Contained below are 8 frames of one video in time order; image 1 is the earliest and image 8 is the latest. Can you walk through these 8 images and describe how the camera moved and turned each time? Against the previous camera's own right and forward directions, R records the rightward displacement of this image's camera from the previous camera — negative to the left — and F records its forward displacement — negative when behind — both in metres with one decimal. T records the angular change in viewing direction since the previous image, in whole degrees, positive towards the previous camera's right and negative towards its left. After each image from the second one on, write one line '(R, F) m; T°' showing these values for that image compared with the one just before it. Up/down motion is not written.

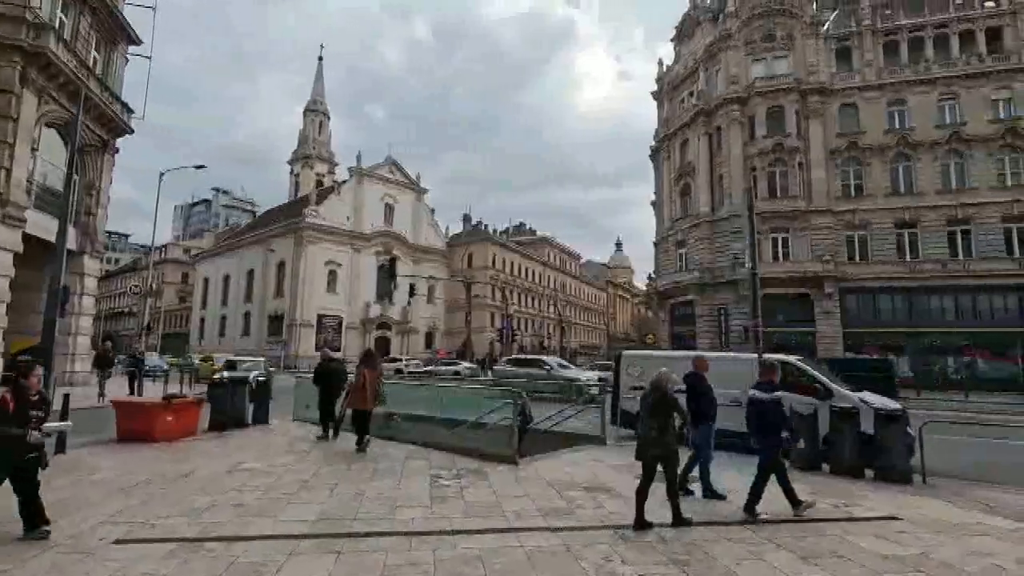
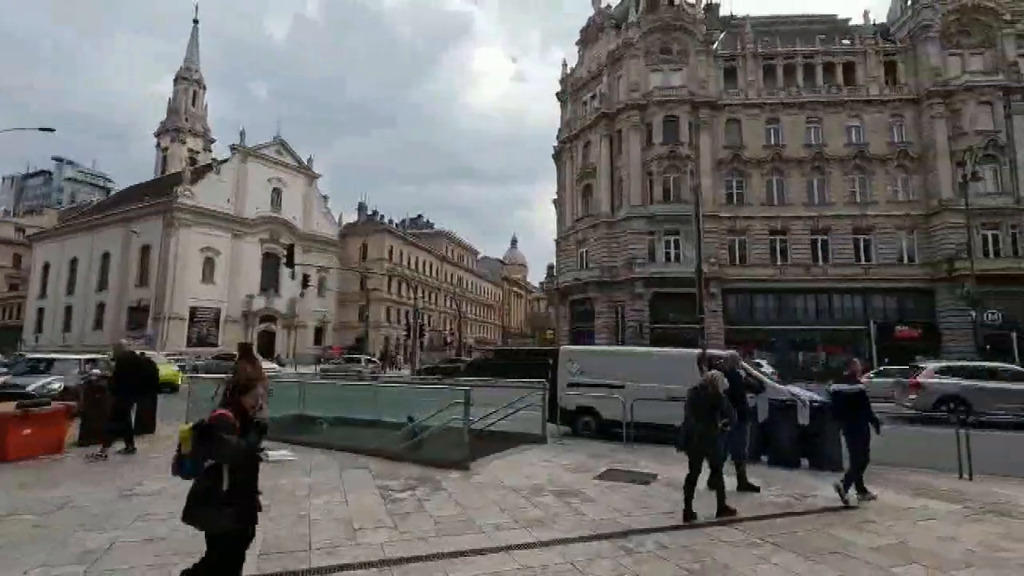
(-0.8, +0.7) m; +12°
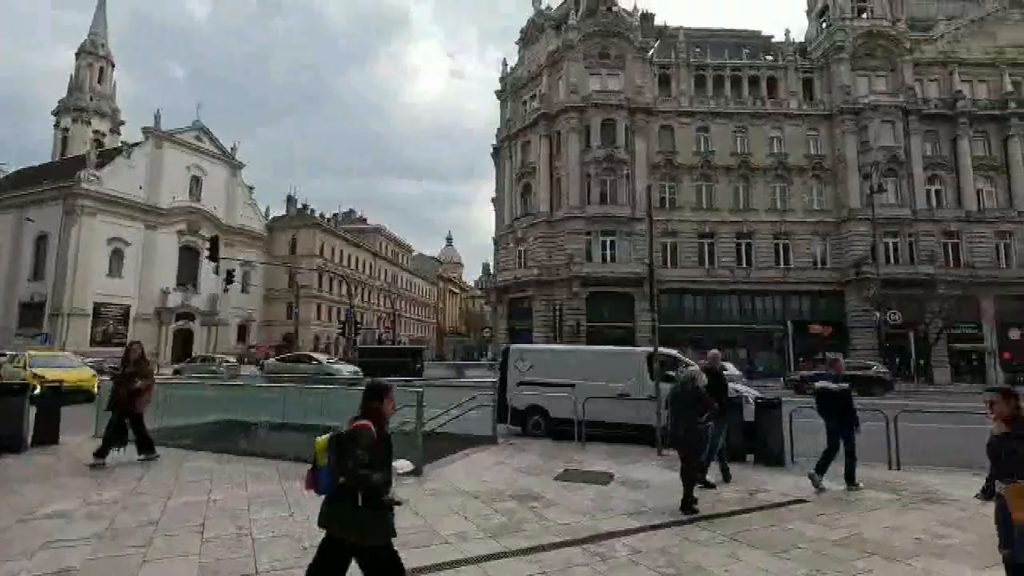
(-0.3, +0.3) m; +7°
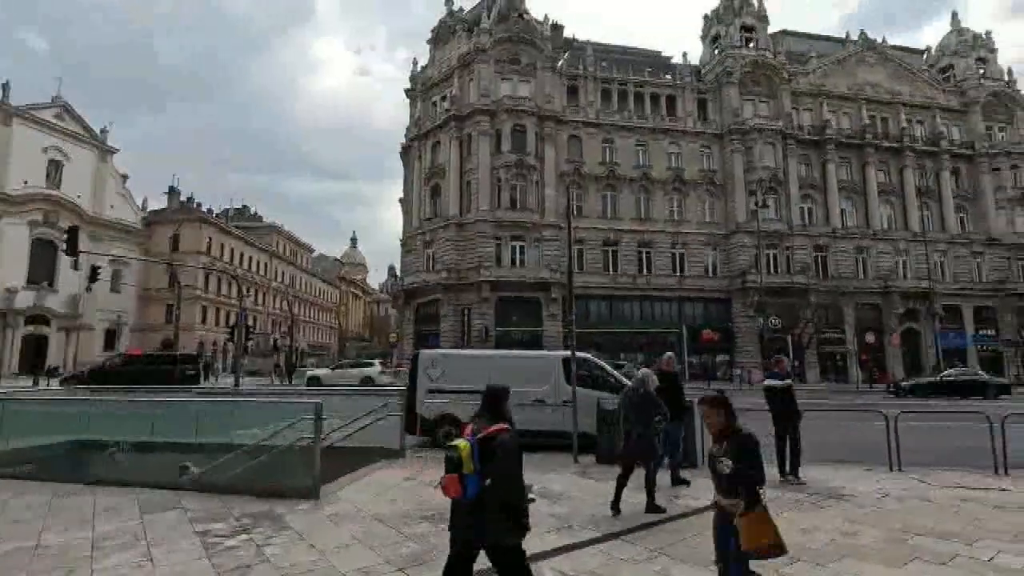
(-0.1, +0.5) m; +10°
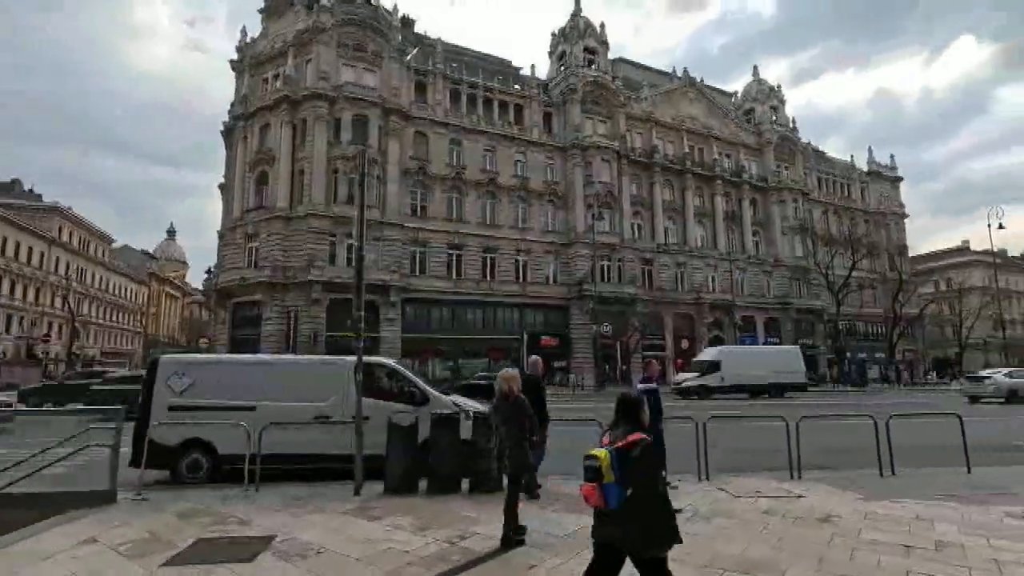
(+0.9, +1.3) m; +16°
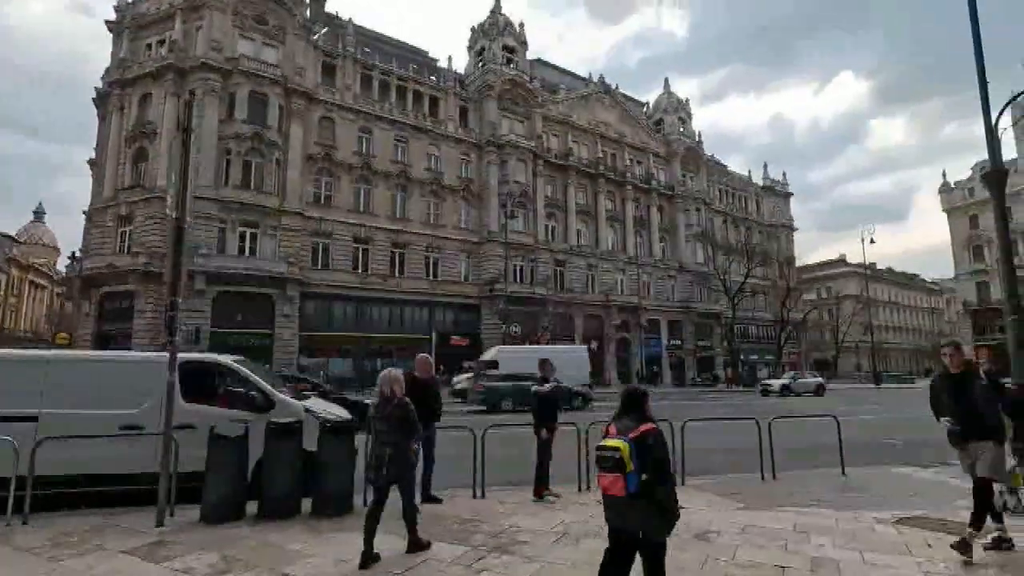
(+0.6, +0.8) m; +9°
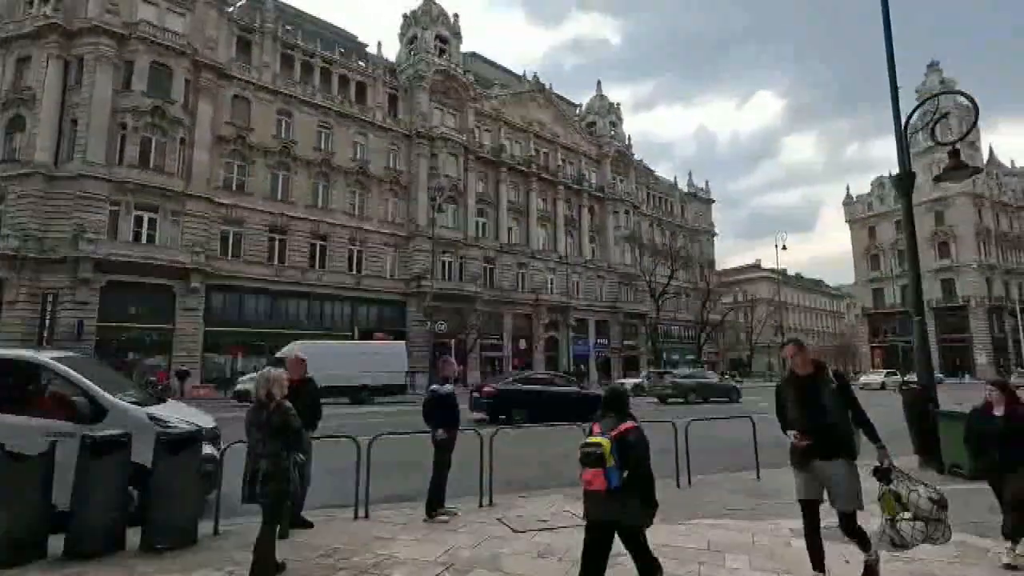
(+0.4, +0.8) m; +7°
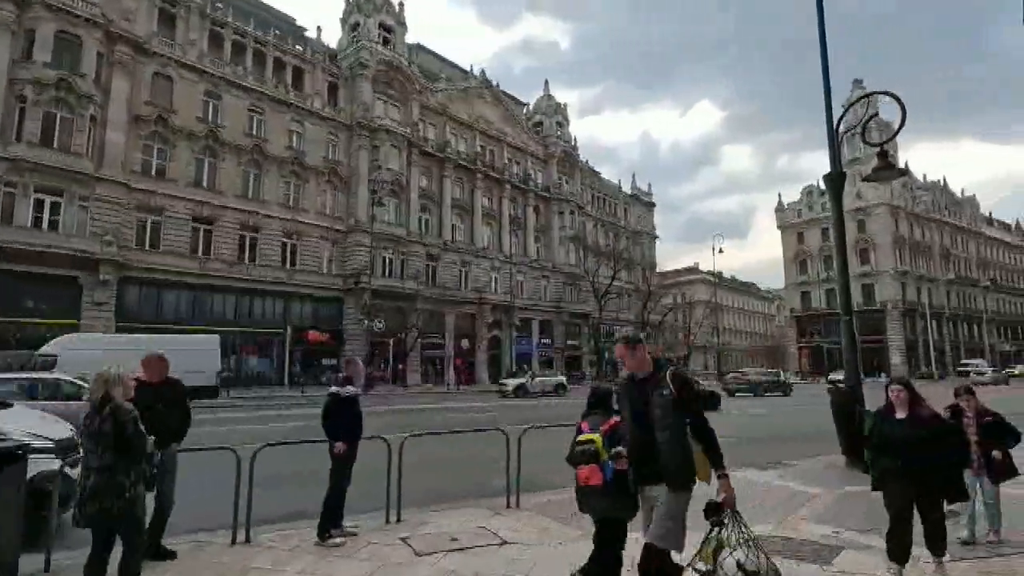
(+0.3, +0.6) m; +6°
